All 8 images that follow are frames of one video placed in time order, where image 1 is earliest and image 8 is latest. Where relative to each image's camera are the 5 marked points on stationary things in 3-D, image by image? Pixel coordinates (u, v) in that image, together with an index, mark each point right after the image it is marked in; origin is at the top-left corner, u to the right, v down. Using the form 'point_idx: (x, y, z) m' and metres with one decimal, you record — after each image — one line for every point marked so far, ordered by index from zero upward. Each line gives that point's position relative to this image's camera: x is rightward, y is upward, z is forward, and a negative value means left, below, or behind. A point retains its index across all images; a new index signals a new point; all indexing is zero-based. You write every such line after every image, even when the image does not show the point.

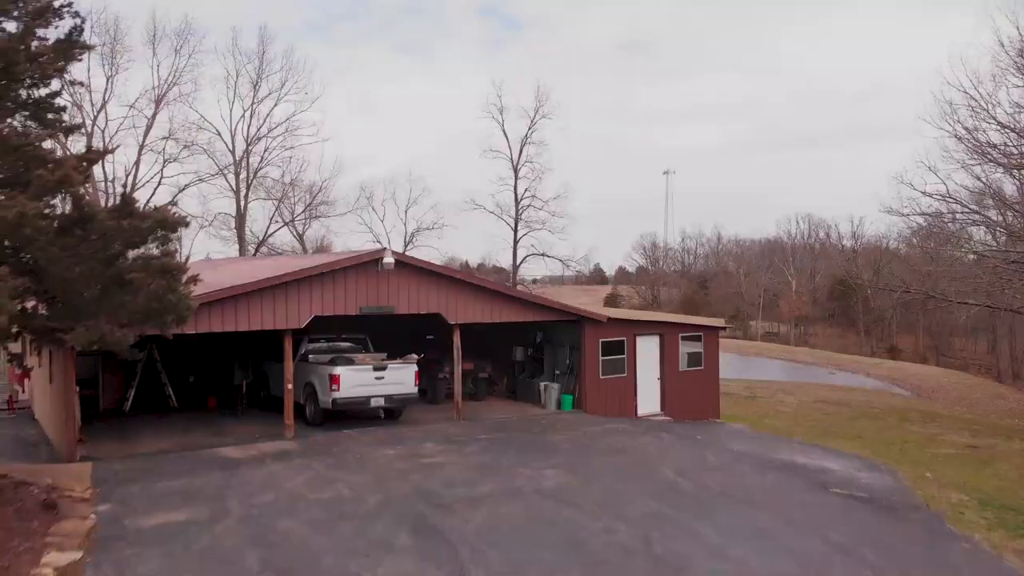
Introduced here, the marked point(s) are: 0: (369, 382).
0: (-1.9, -1.3, +8.3) m
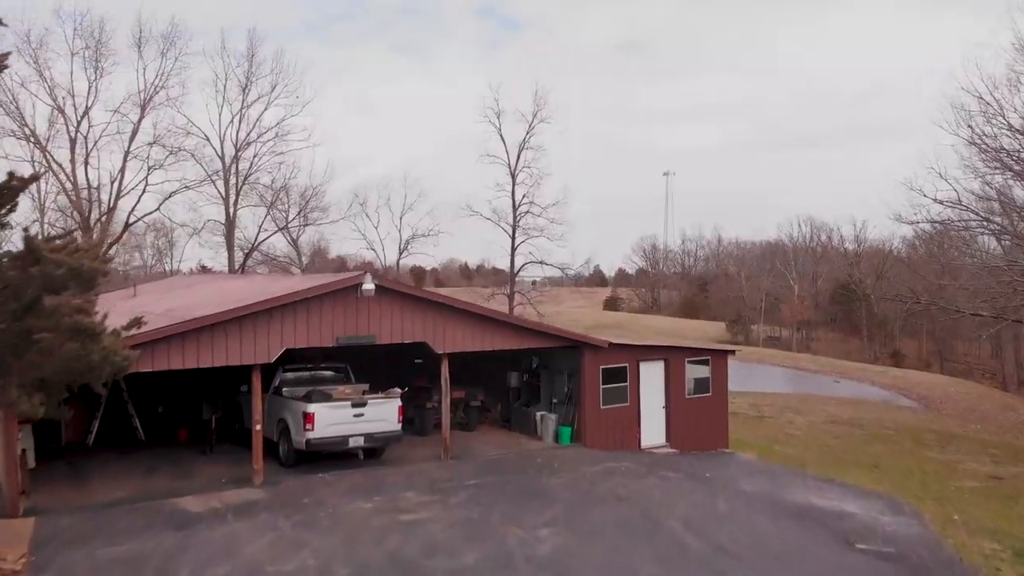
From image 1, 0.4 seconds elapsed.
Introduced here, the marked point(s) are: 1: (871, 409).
0: (-2.0, -1.6, +7.6) m
1: (+11.3, -3.8, +19.7) m
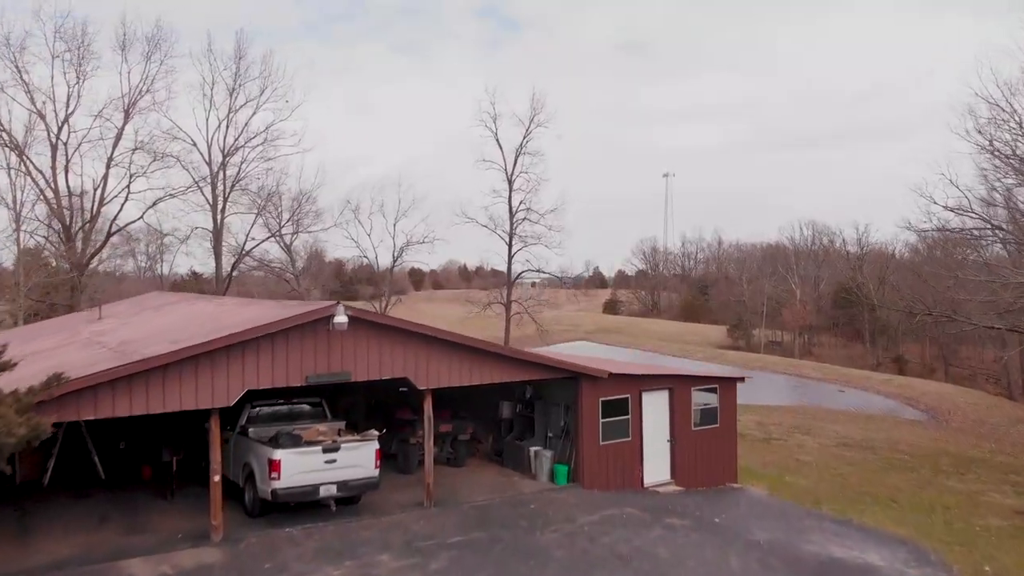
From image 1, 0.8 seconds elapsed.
0: (-2.1, -2.0, +6.9) m
1: (+11.1, -4.2, +19.0) m
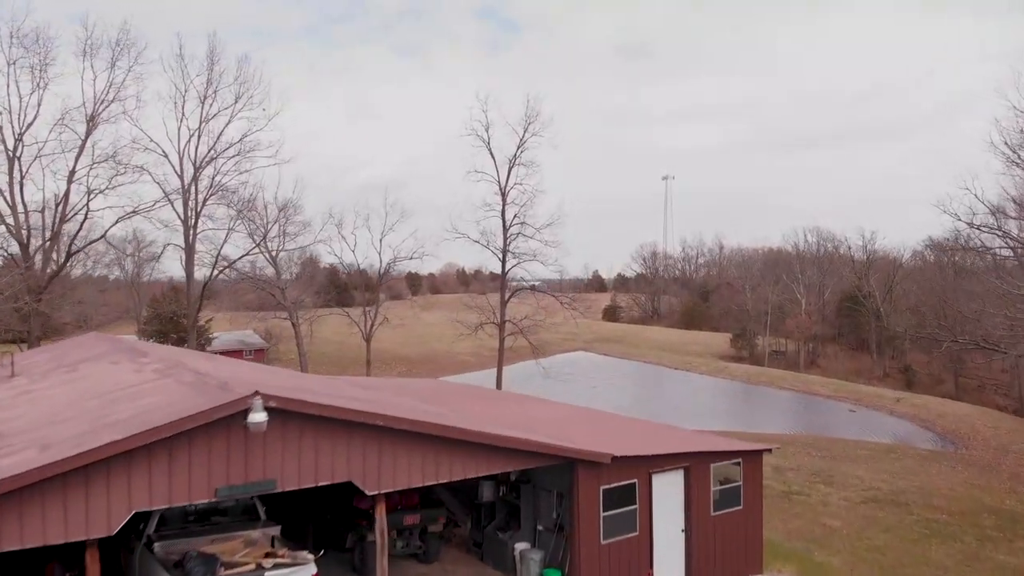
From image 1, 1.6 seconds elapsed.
0: (-2.4, -2.7, +5.3) m
1: (+10.9, -4.9, +17.4) m
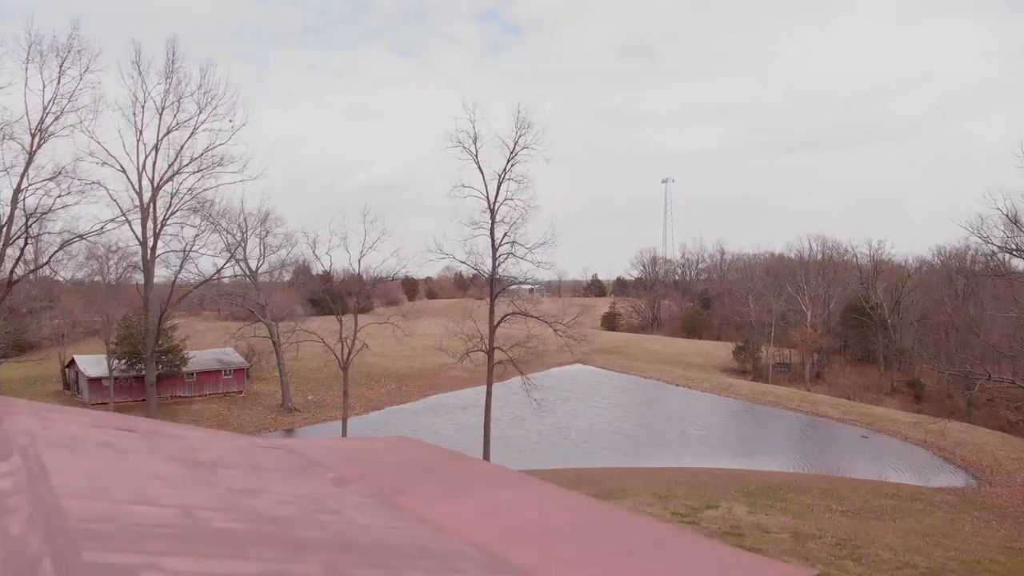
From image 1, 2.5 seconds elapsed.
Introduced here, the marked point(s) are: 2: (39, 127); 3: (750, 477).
0: (-2.7, -3.6, +3.5) m
1: (+10.5, -5.8, +15.6) m
2: (-14.4, +4.9, +19.1) m
3: (+7.5, -6.0, +19.8) m
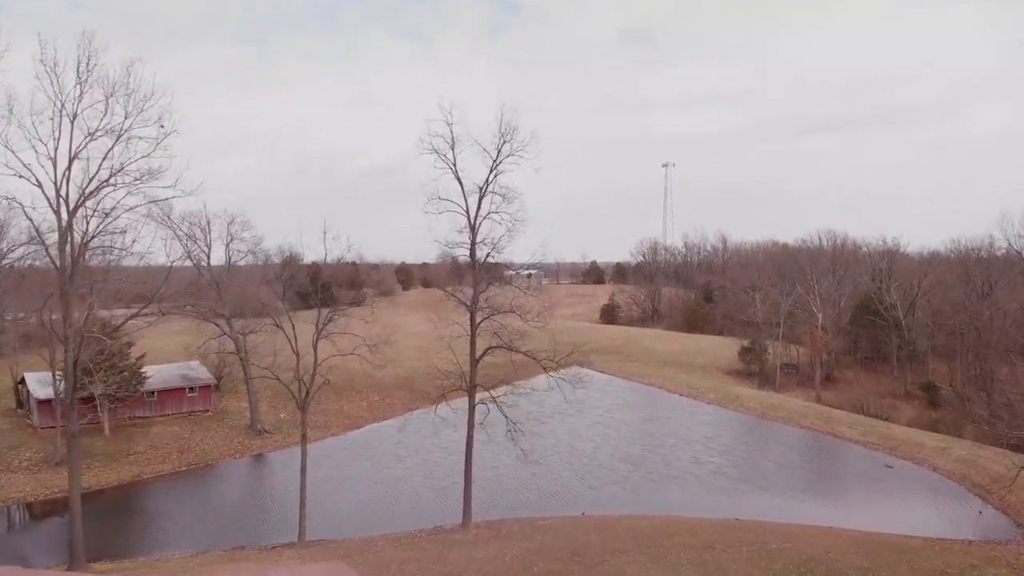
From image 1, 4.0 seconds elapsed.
0: (-3.2, -5.0, +0.7) m
1: (+10.1, -6.8, +12.9) m
2: (-14.9, +3.9, +16.0) m
3: (+7.0, -6.9, +17.0) m
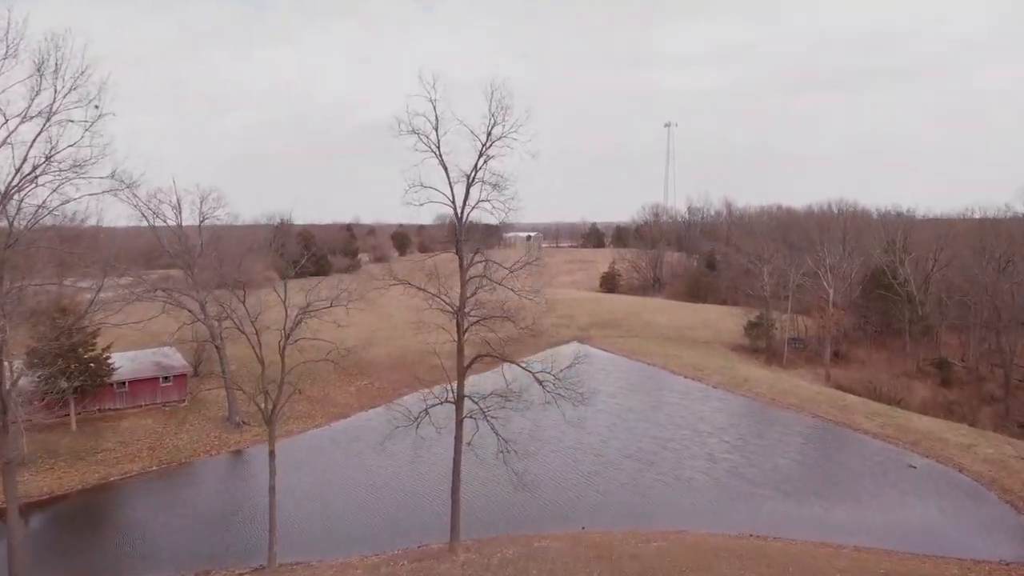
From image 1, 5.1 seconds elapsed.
0: (-3.3, -6.2, -1.3) m
1: (+9.9, -7.2, +11.0) m
2: (-15.1, +3.6, +13.4) m
3: (+6.9, -7.1, +15.2) m
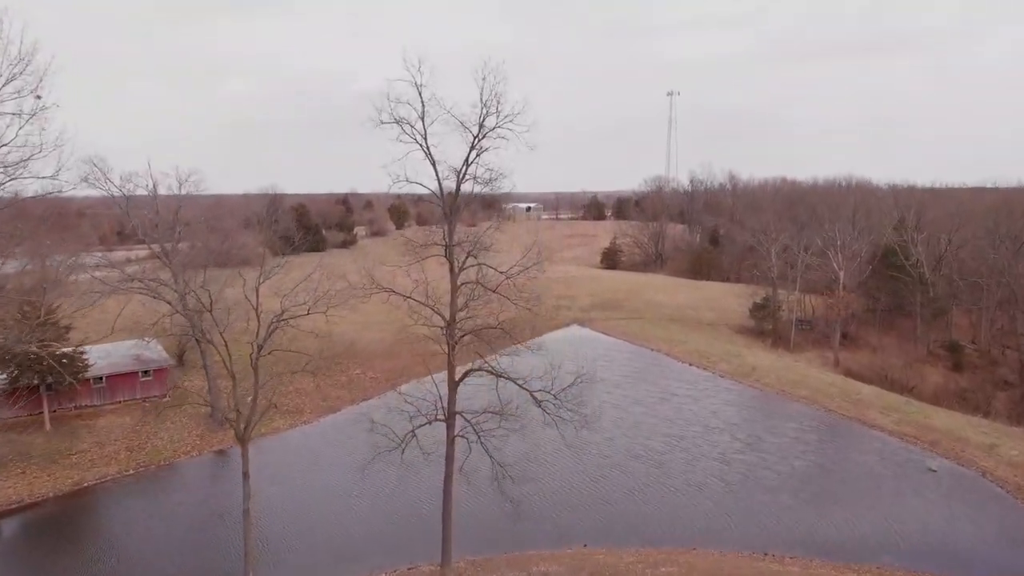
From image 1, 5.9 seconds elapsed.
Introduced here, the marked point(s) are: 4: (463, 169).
0: (-3.4, -7.3, -2.6) m
1: (+9.8, -7.7, +9.7) m
2: (-15.2, +3.3, +11.5) m
3: (+6.8, -7.3, +13.8) m
4: (-1.2, +2.7, +14.1) m
